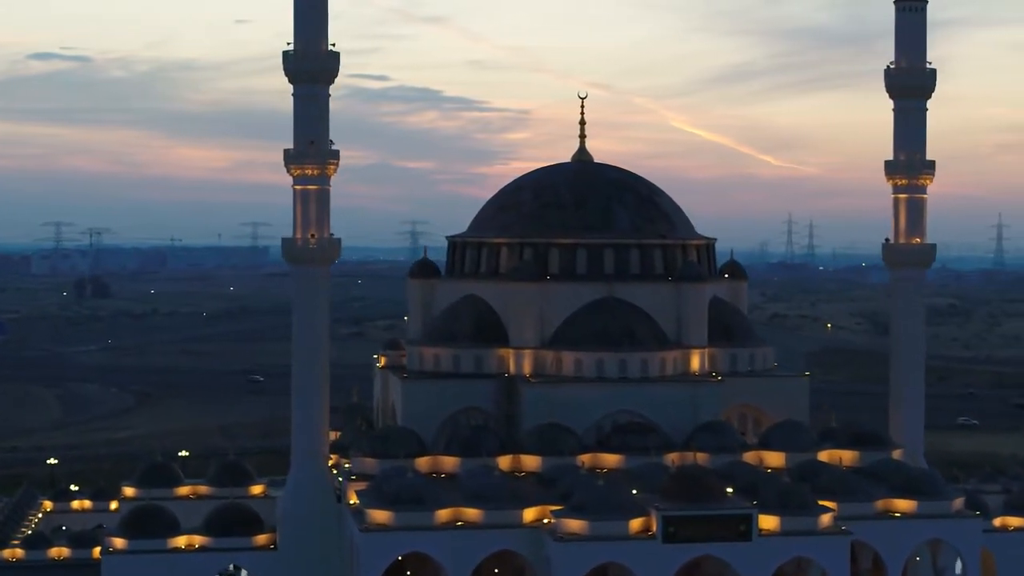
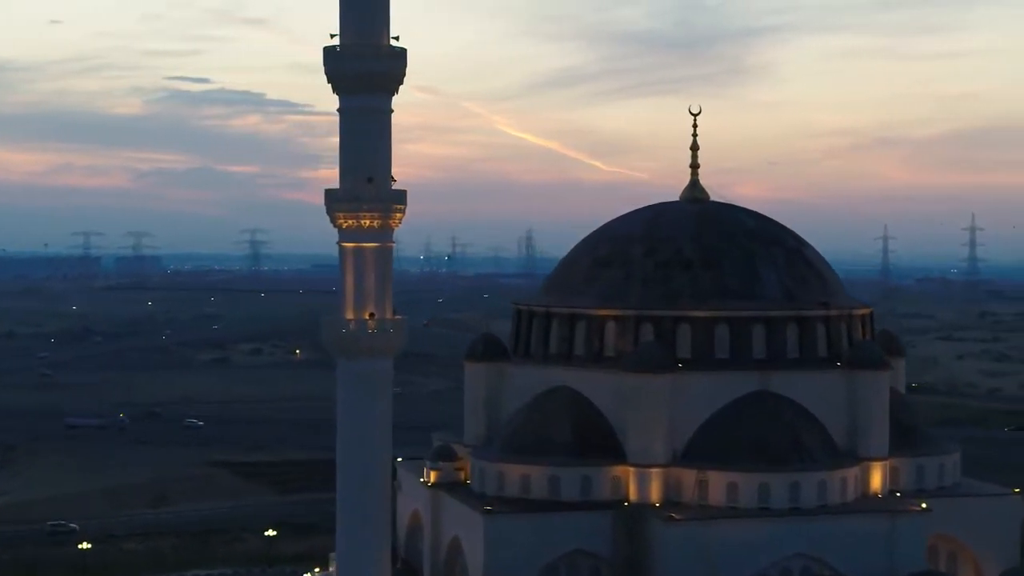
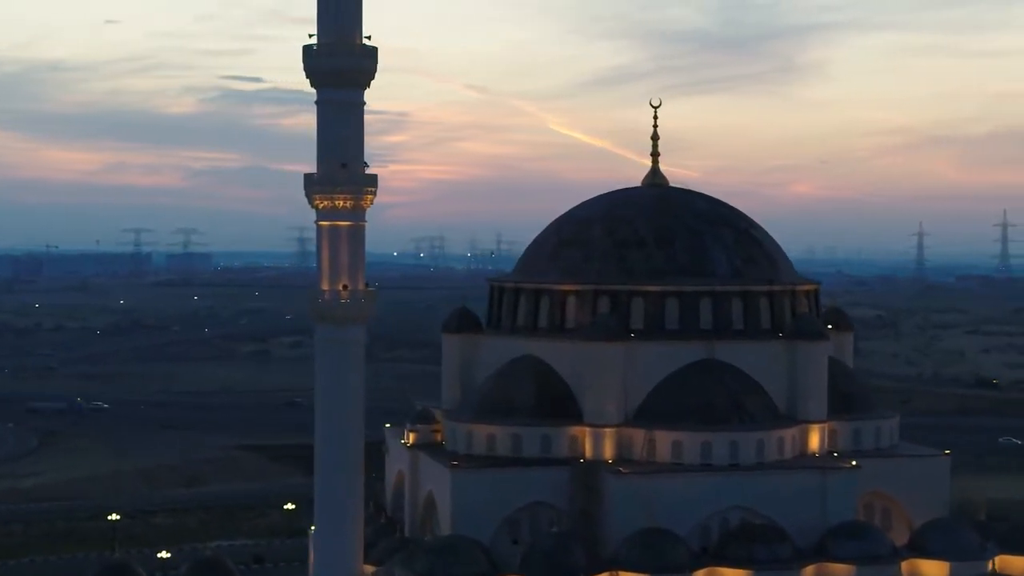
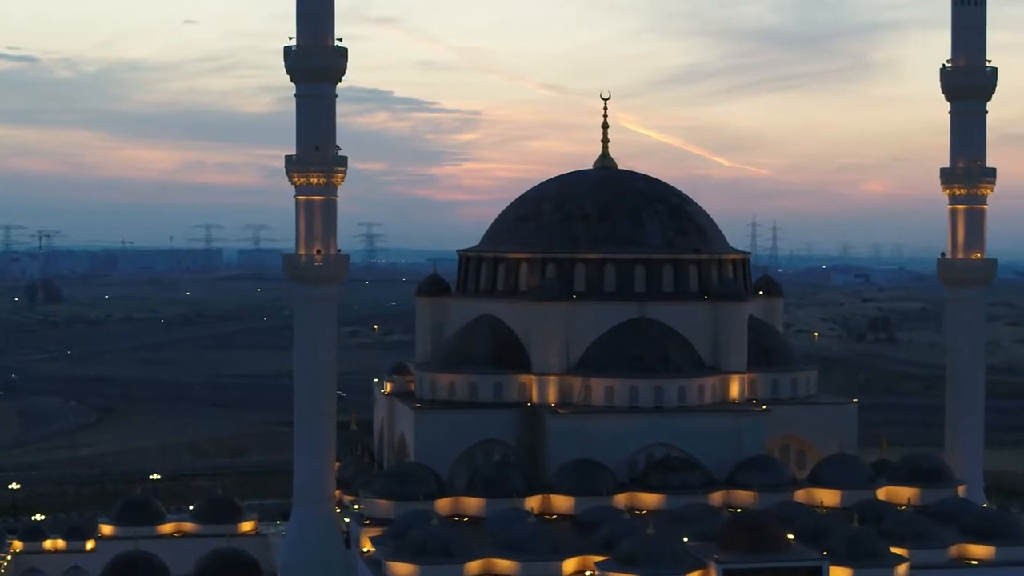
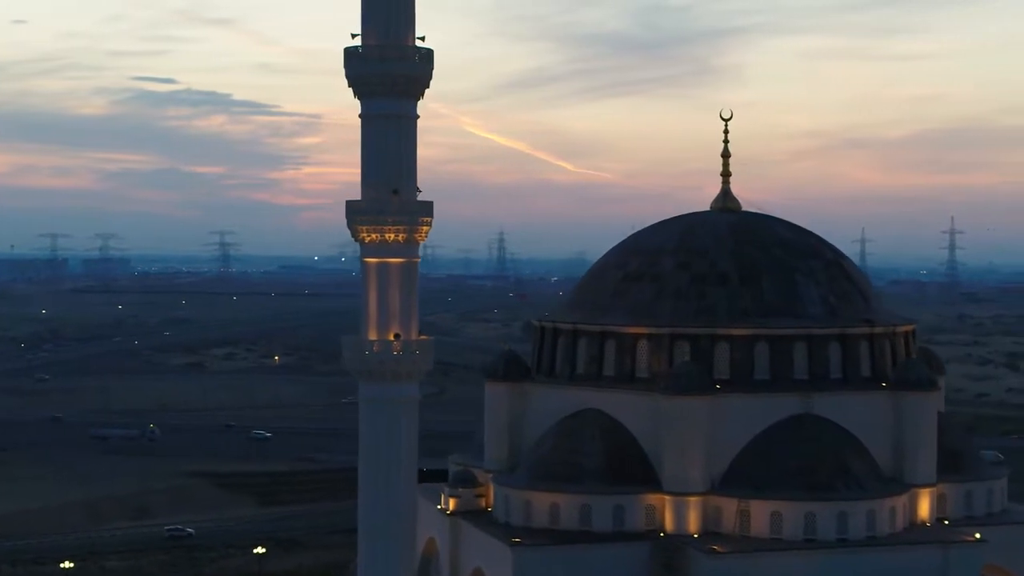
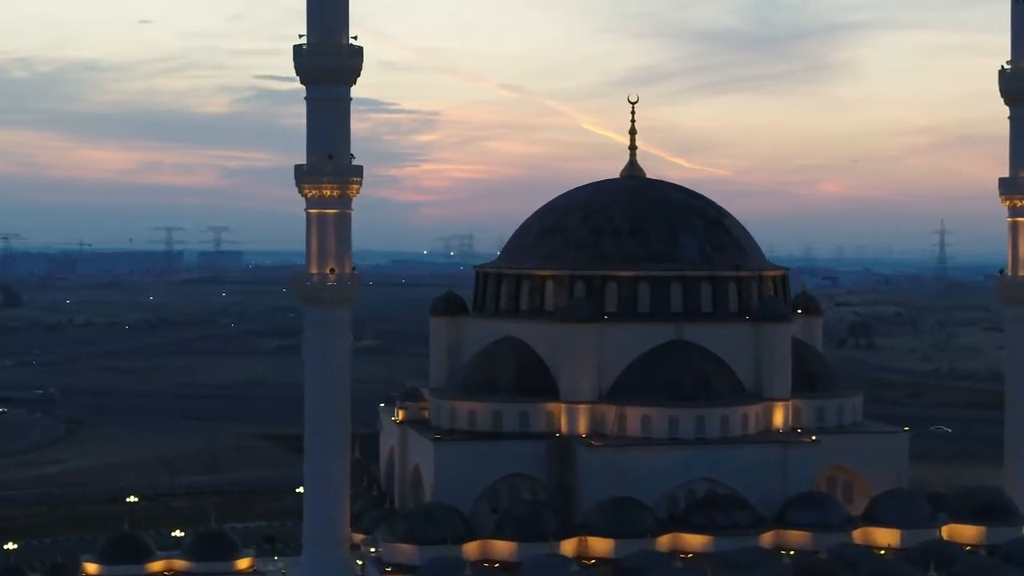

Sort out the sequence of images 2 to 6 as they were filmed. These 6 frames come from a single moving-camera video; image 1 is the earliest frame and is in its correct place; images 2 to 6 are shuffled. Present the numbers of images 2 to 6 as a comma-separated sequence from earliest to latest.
4, 6, 3, 2, 5
